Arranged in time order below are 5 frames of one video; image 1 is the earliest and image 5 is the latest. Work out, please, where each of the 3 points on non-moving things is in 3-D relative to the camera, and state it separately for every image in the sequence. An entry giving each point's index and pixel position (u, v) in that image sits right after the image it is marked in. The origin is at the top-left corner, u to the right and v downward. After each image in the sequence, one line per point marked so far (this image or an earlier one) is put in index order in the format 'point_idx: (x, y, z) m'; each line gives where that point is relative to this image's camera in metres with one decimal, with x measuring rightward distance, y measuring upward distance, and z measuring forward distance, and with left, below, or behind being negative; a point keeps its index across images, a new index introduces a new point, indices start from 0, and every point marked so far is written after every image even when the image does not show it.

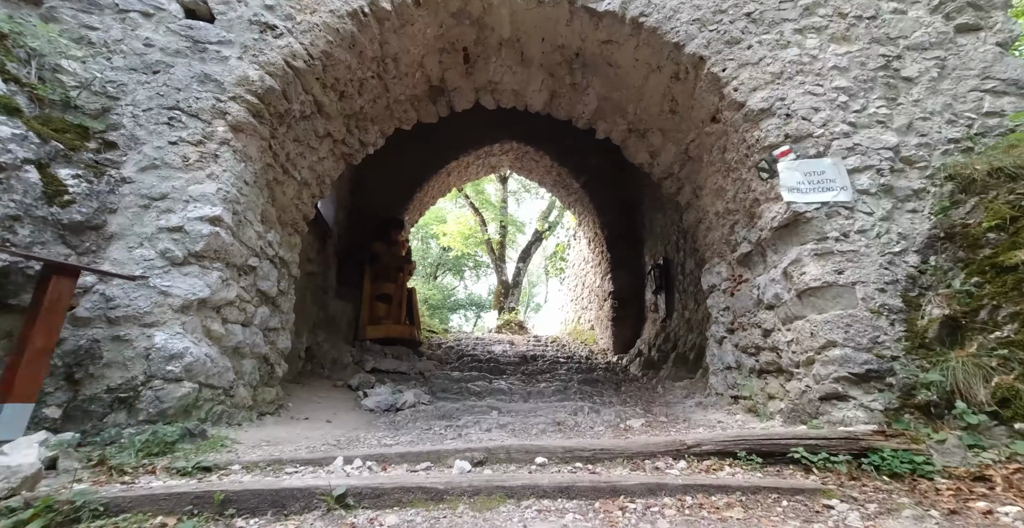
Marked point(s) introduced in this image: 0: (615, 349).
0: (+1.1, -0.9, +4.6) m
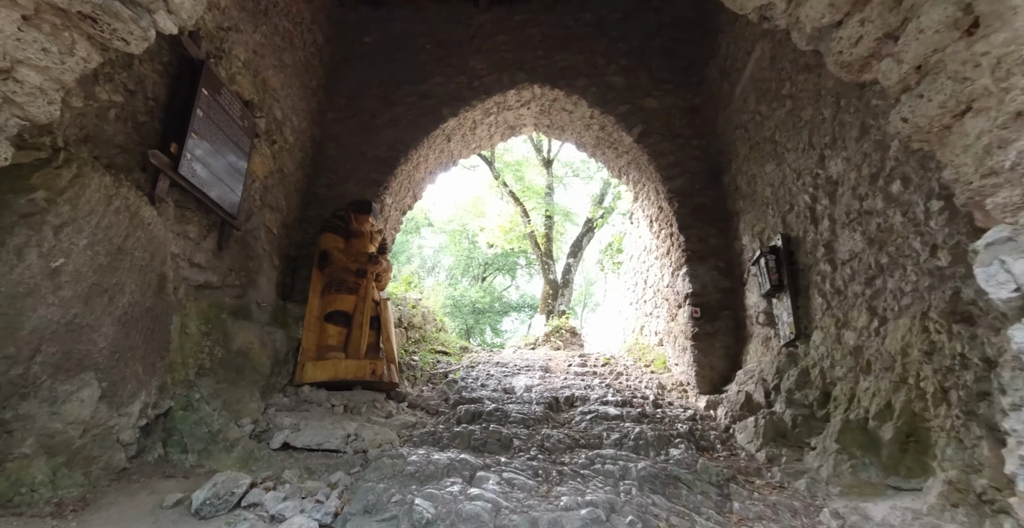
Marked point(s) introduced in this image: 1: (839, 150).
0: (+1.3, -0.8, +3.0) m
1: (+1.4, +0.5, +1.9) m
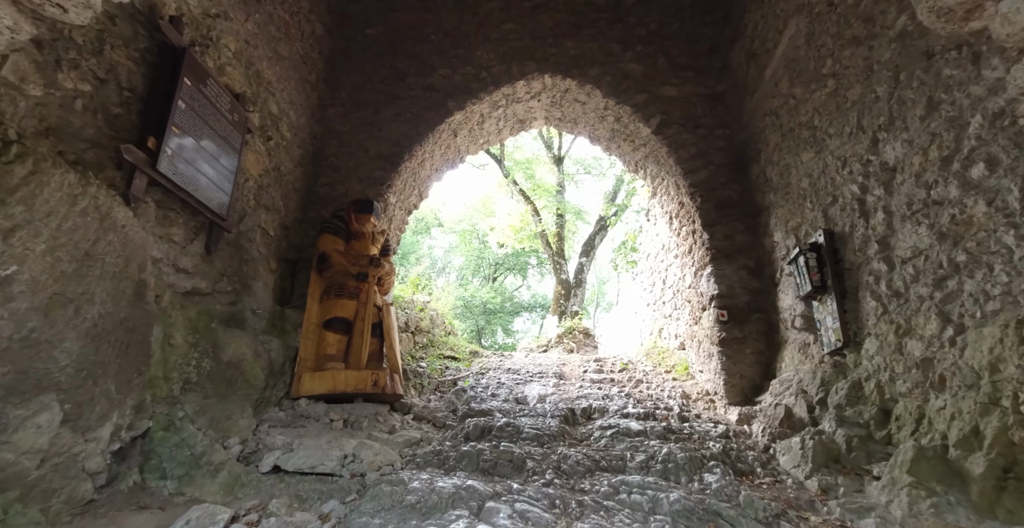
0: (+1.4, -0.8, +2.7) m
1: (+1.5, +0.5, +1.7) m
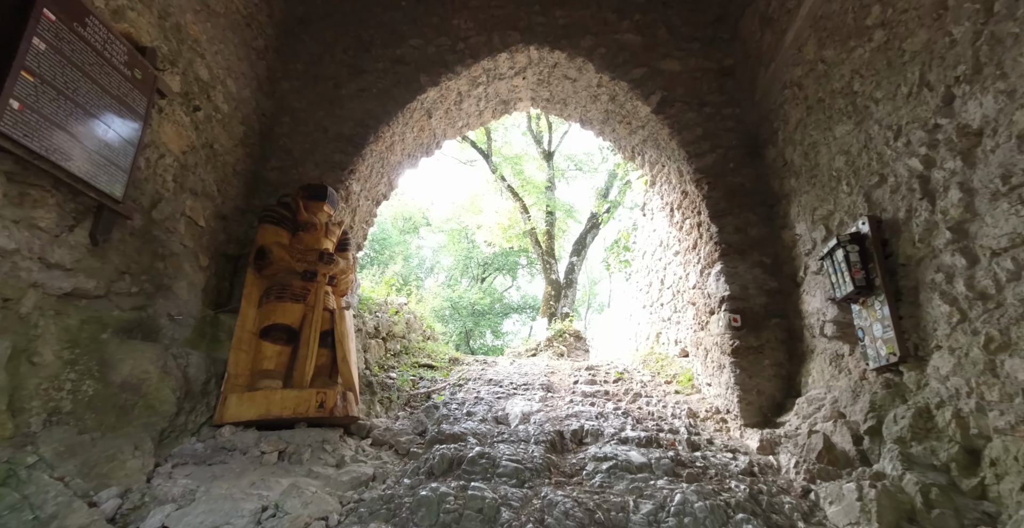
0: (+1.3, -0.8, +2.3) m
1: (+1.4, +0.5, +1.3) m
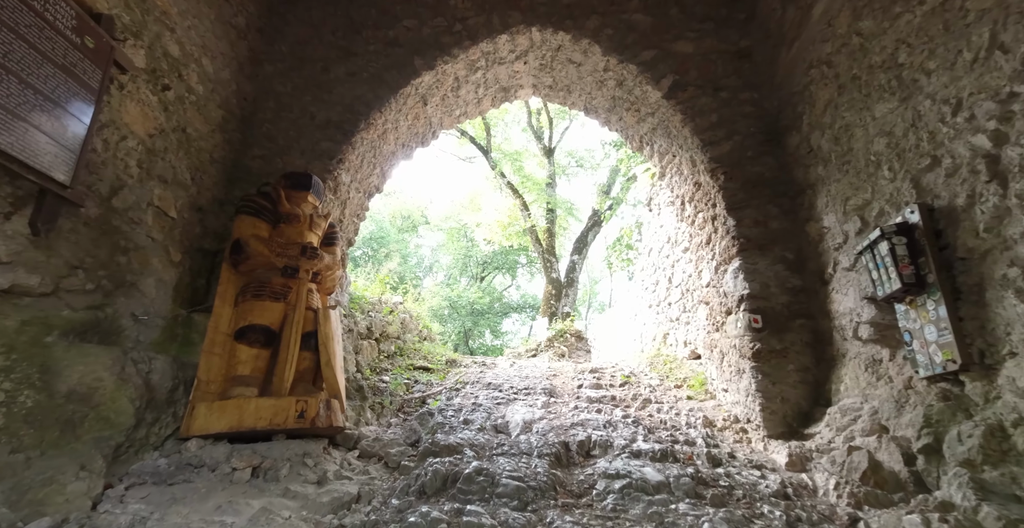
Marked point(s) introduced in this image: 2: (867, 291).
0: (+1.3, -0.8, +2.1) m
1: (+1.4, +0.6, +1.0) m
2: (+1.5, -0.1, +1.9) m
